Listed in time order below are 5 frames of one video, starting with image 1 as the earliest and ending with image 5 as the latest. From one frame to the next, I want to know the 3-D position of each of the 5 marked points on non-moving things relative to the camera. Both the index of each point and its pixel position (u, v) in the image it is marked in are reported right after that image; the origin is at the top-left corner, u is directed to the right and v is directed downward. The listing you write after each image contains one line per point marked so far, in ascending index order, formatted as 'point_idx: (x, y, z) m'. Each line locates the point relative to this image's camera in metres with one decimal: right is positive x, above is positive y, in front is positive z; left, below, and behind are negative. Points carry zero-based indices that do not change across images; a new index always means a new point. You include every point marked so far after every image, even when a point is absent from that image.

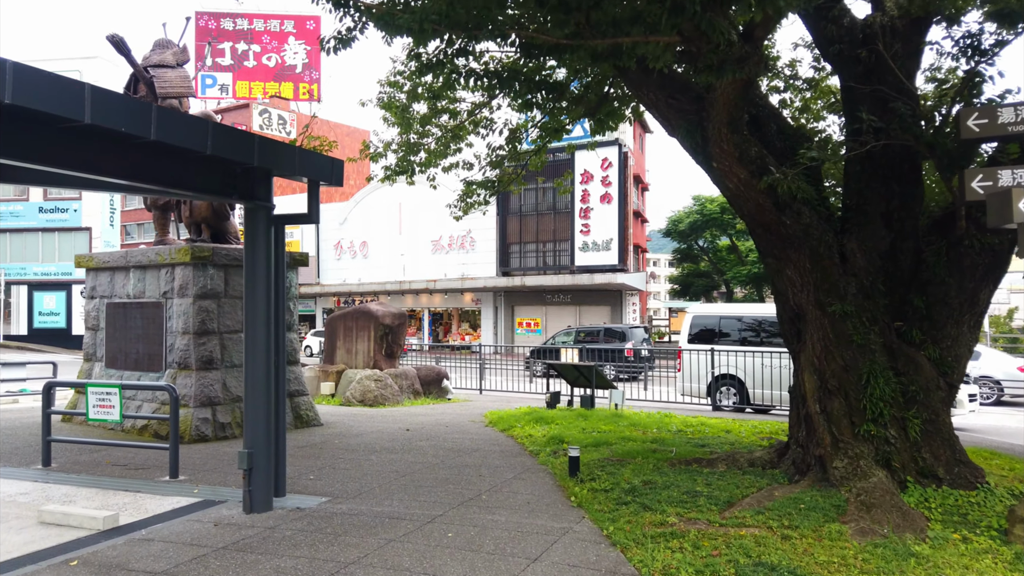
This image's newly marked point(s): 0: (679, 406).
0: (+3.1, -2.2, +14.1) m
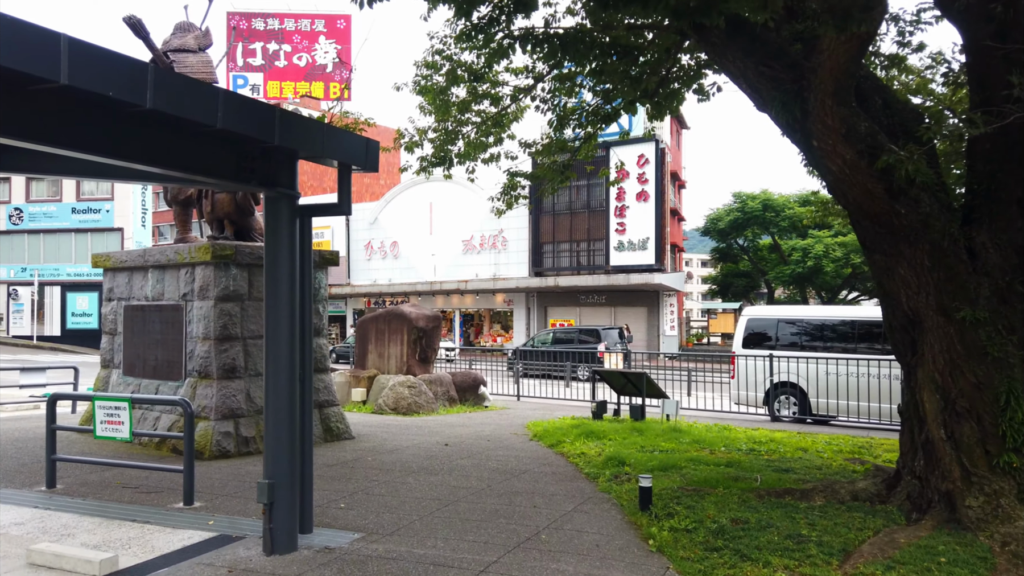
0: (+3.9, -2.2, +13.1) m
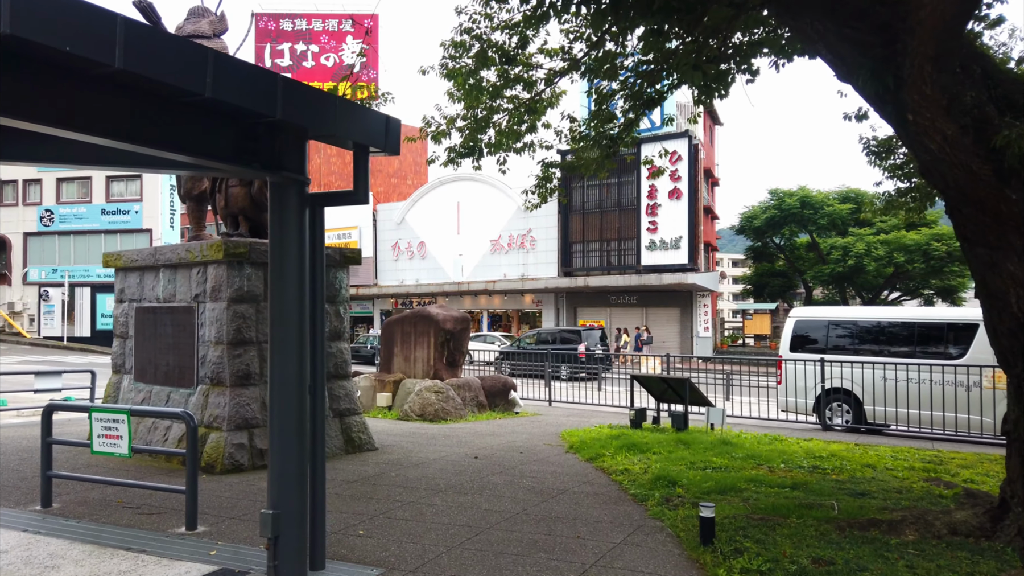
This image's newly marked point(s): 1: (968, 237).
0: (+4.4, -2.2, +12.3) m
1: (+2.7, +0.3, +4.4) m
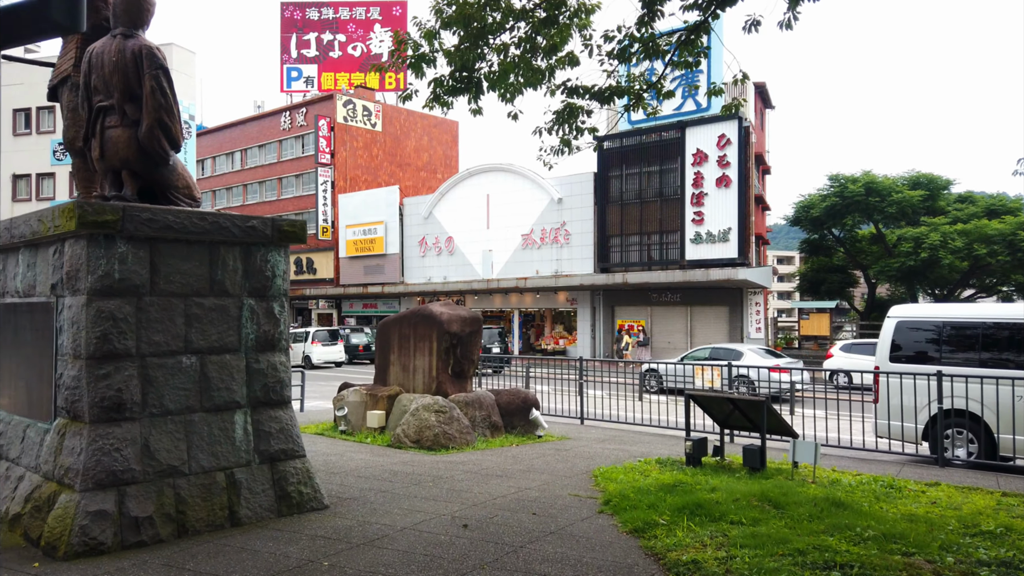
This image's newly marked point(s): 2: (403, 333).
0: (+4.7, -2.1, +9.5) m
1: (+2.6, +0.4, +1.7) m
2: (-1.6, -0.7, +10.8) m
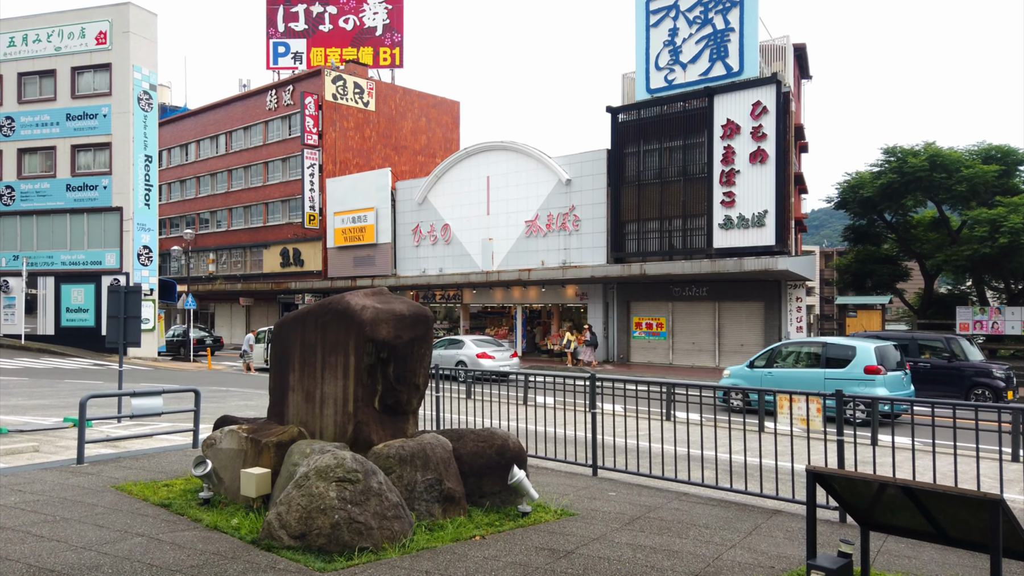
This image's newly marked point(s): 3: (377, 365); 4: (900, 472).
0: (+4.4, -2.0, +5.4) m
1: (+2.2, +0.5, -2.4) m
2: (-1.8, -0.5, +6.7) m
3: (-1.1, -0.6, +6.2) m
4: (+4.5, -2.1, +8.6) m
